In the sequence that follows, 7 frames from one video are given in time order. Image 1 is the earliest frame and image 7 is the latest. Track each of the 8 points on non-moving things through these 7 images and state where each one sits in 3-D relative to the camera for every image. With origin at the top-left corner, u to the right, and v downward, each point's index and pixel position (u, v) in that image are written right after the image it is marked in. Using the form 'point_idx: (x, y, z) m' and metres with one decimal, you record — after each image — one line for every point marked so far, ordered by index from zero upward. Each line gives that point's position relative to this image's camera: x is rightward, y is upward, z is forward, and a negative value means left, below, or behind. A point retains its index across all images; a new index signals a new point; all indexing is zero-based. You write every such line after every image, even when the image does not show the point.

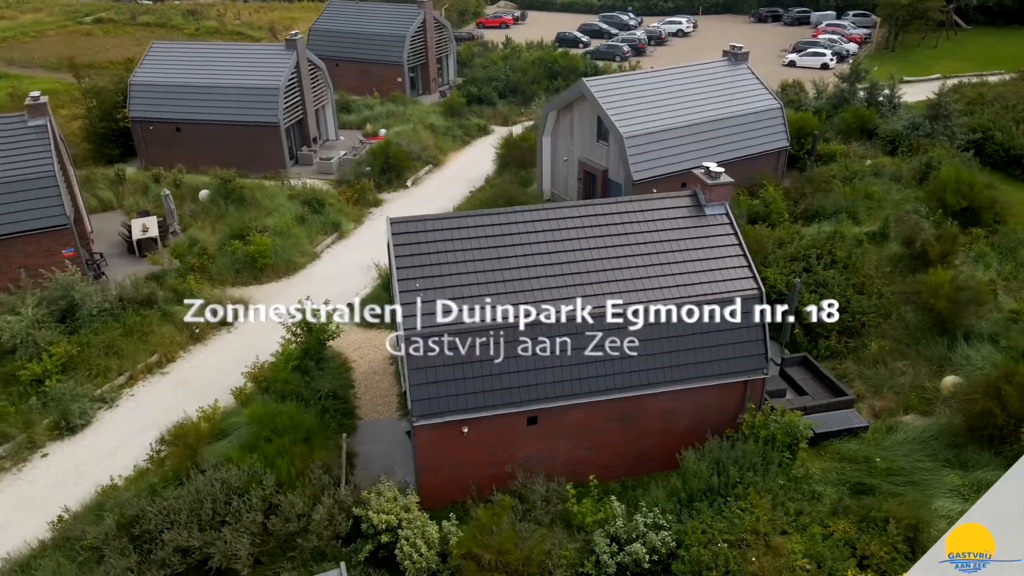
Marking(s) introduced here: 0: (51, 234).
0: (-11.4, +1.3, +18.0) m
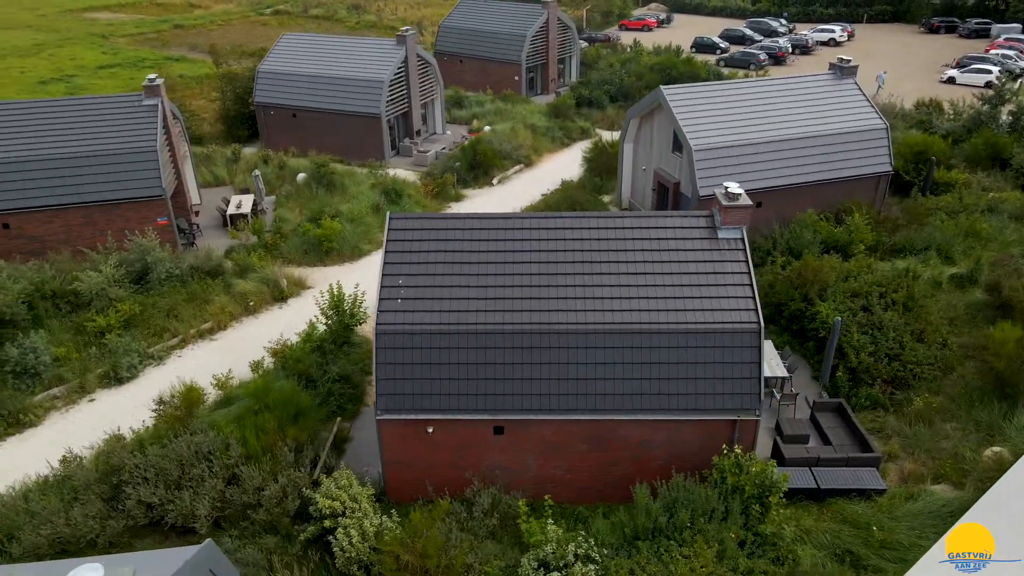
0: (-9.9, +2.3, +19.9) m
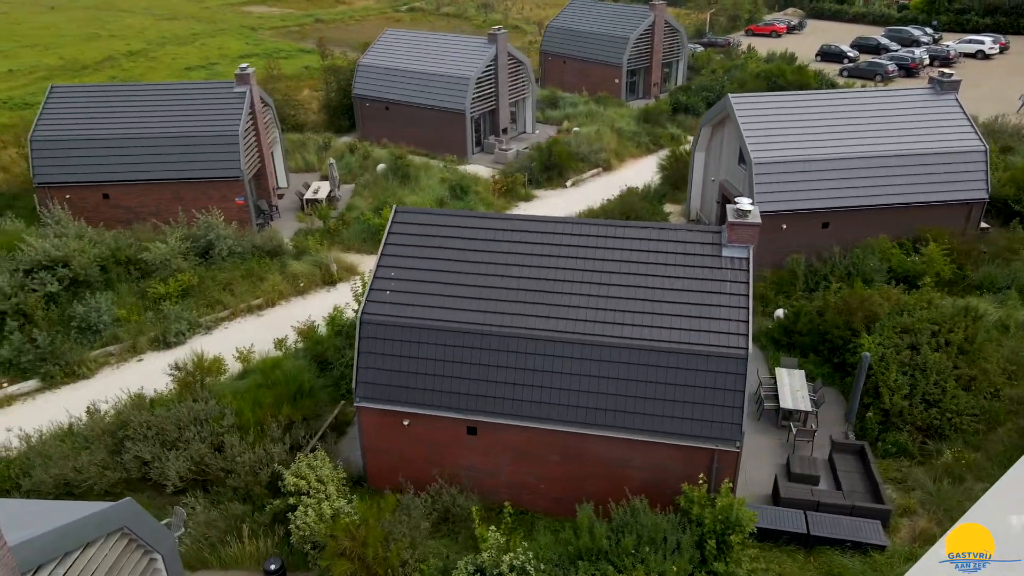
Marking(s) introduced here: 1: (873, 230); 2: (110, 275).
0: (-8.3, +3.0, +21.3) m
1: (+8.8, +1.4, +17.8) m
2: (-9.6, +0.3, +17.5) m
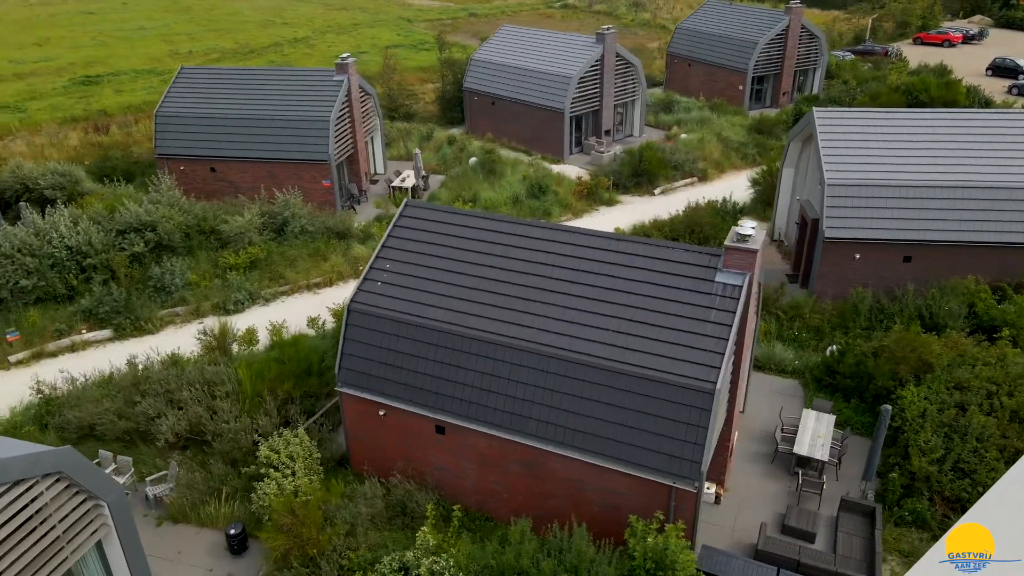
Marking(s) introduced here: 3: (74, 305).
0: (-6.0, +3.8, +22.6) m
1: (+9.8, +0.4, +15.7) m
2: (-8.4, +1.2, +19.1) m
3: (-10.1, -0.4, +16.8) m
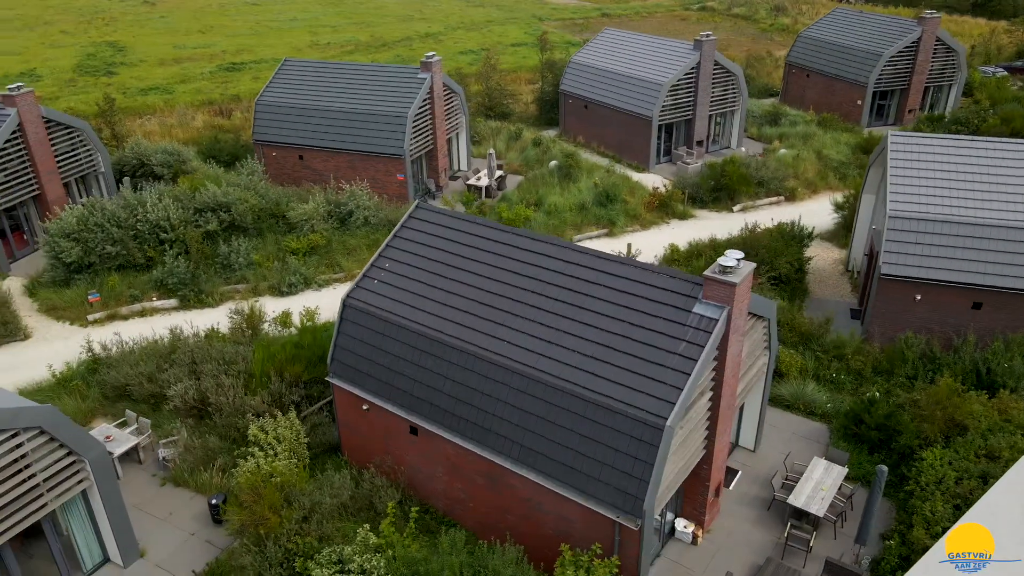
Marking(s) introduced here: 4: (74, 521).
0: (-3.8, +4.1, +23.4) m
1: (+10.2, -0.7, +13.9) m
2: (-7.0, +1.7, +20.3) m
3: (-9.2, +0.4, +18.4) m
4: (-6.2, -3.3, +10.3) m
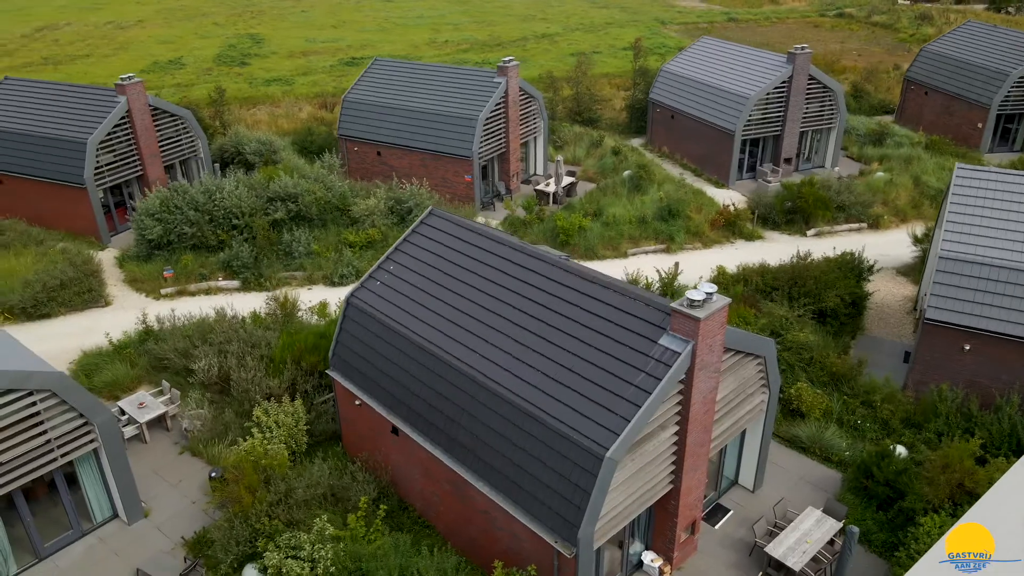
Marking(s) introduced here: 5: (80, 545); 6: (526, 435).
0: (-1.7, +4.1, +23.9) m
1: (+10.2, -1.7, +12.3) m
2: (-5.4, +2.1, +21.4) m
3: (-8.0, +0.9, +19.9) m
4: (-6.7, -3.0, +11.5) m
5: (-6.8, -4.1, +11.5) m
6: (+0.3, -2.0, +9.7) m
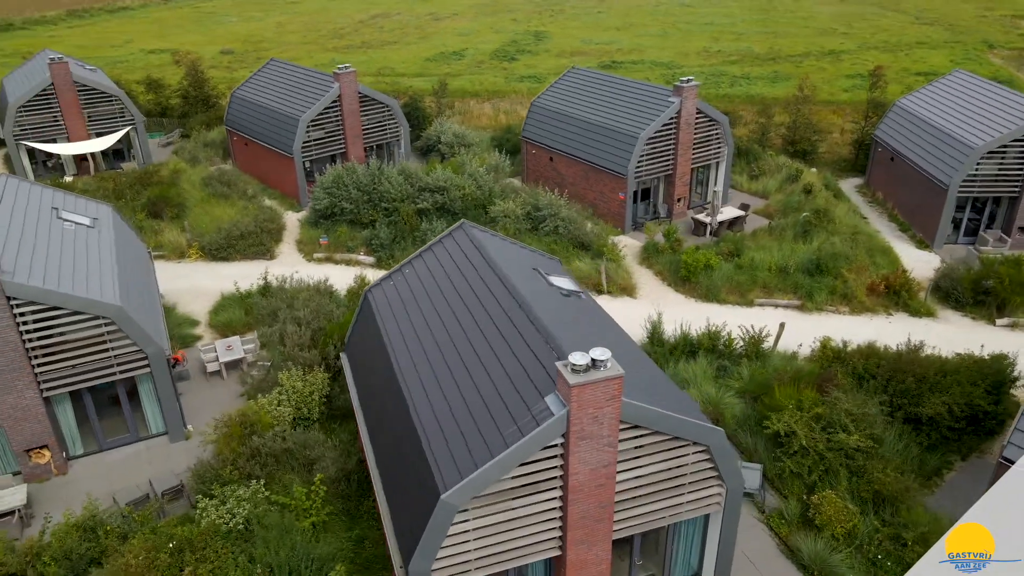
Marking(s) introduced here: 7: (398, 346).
0: (+3.4, +3.5, +23.5) m
1: (+8.9, -4.0, +8.6) m
2: (-1.3, +2.3, +22.6) m
3: (-4.5, +1.7, +22.2) m
4: (-7.1, -2.1, +14.0) m
5: (-7.4, -3.1, +14.2) m
6: (-1.2, -2.3, +9.8) m
7: (-1.6, -1.0, +11.6) m
